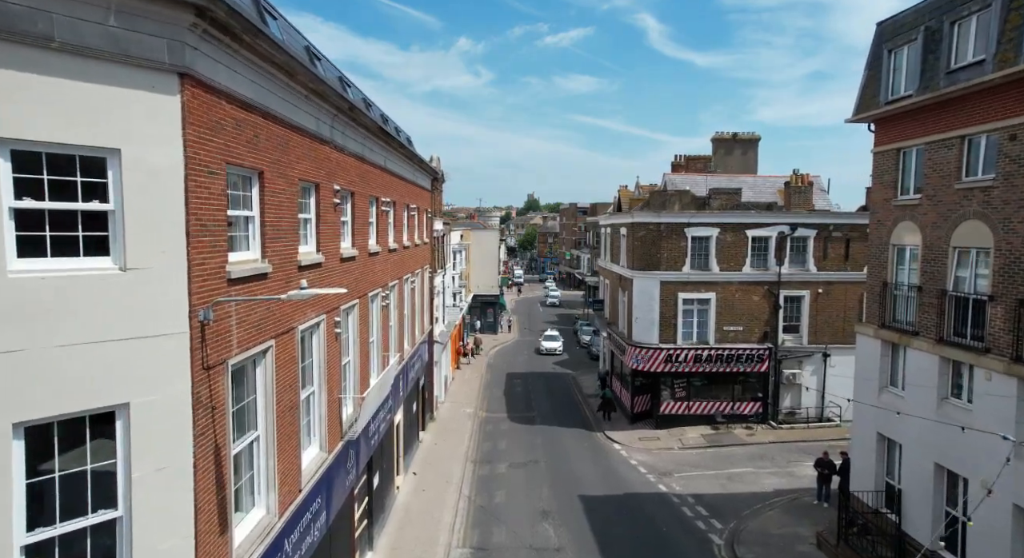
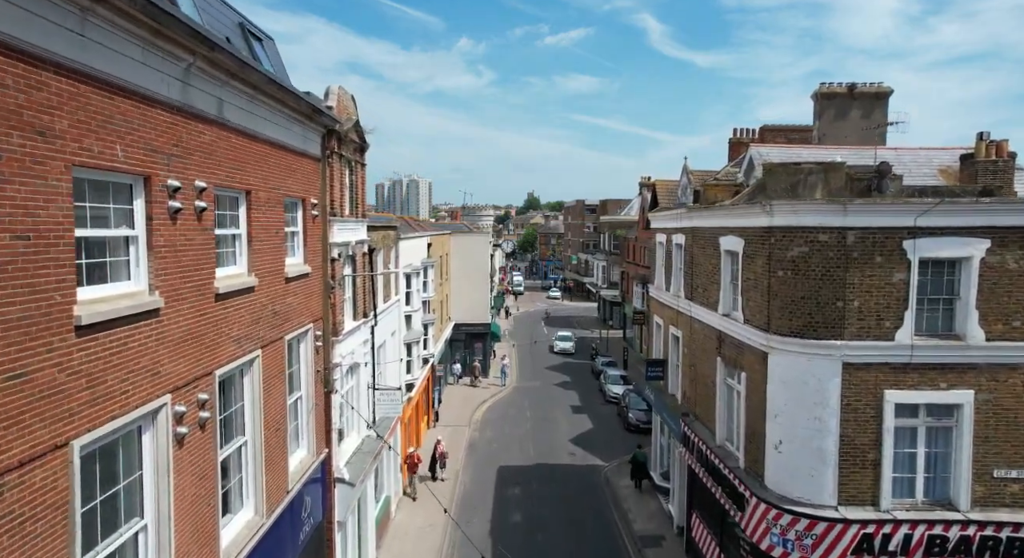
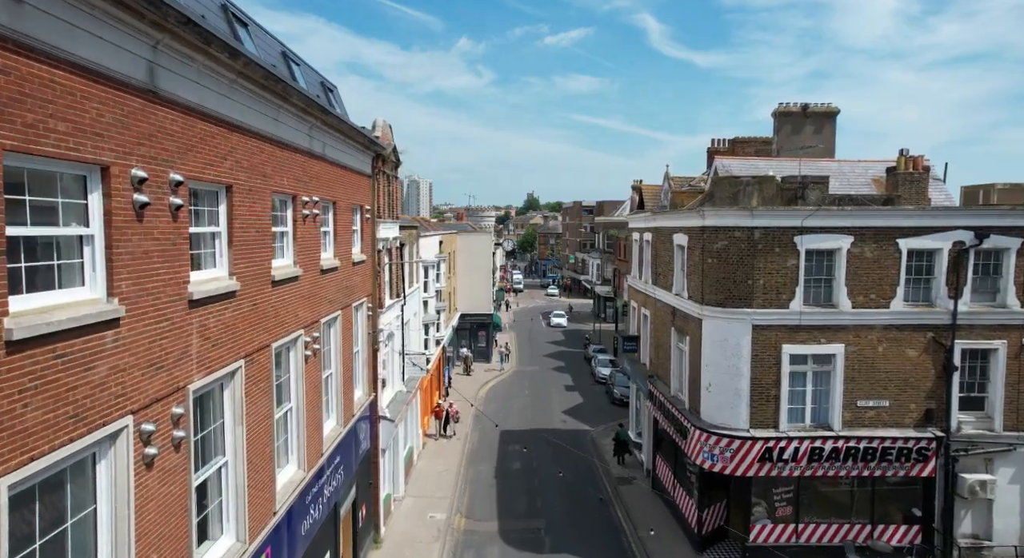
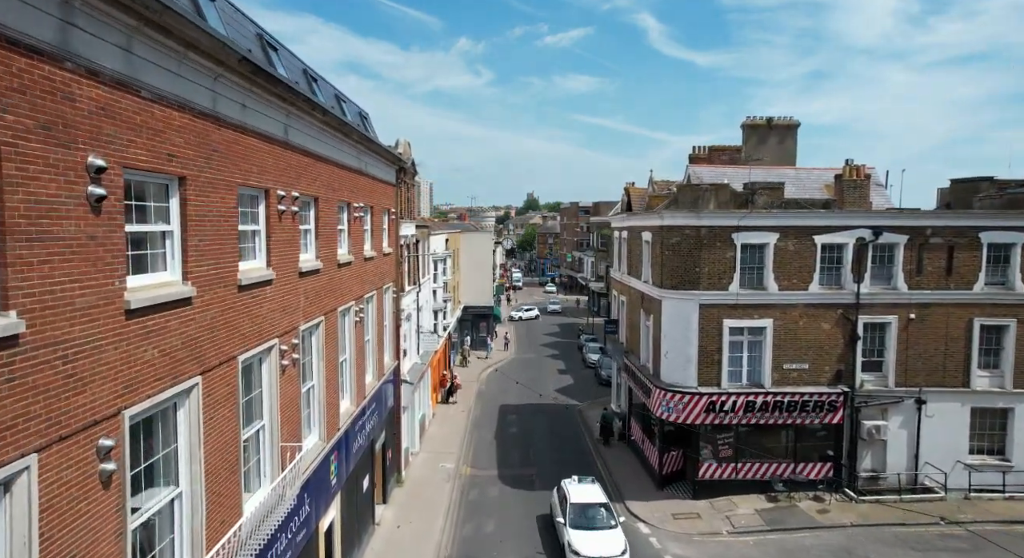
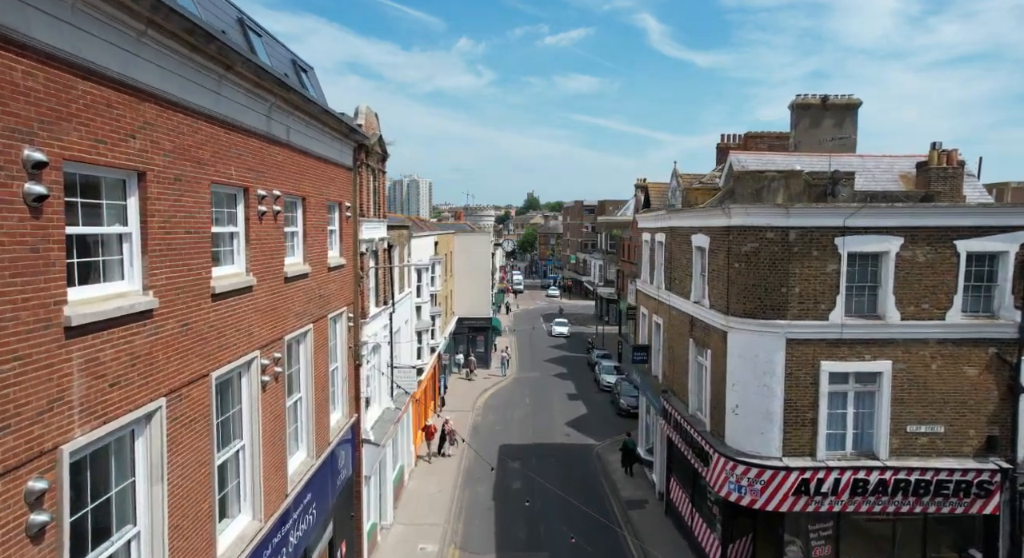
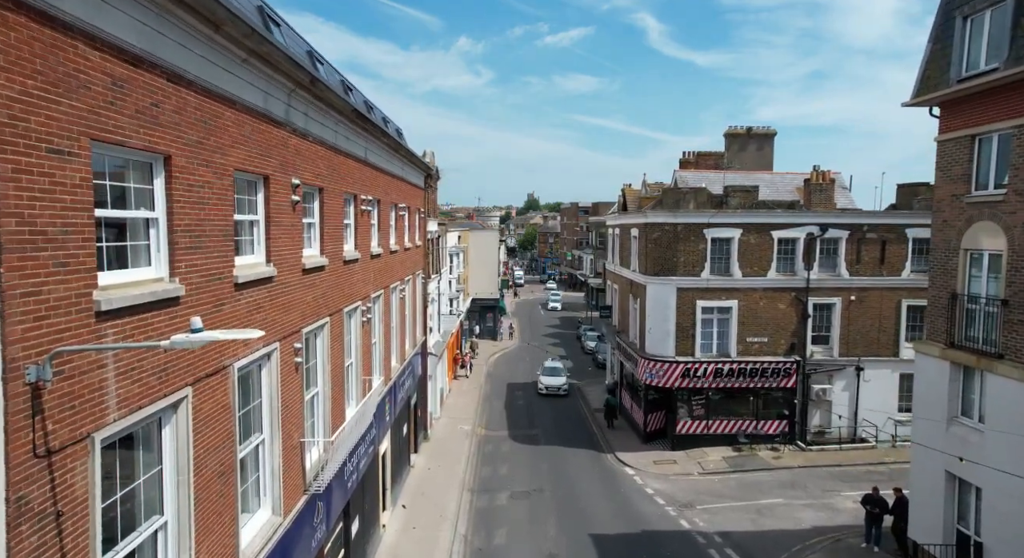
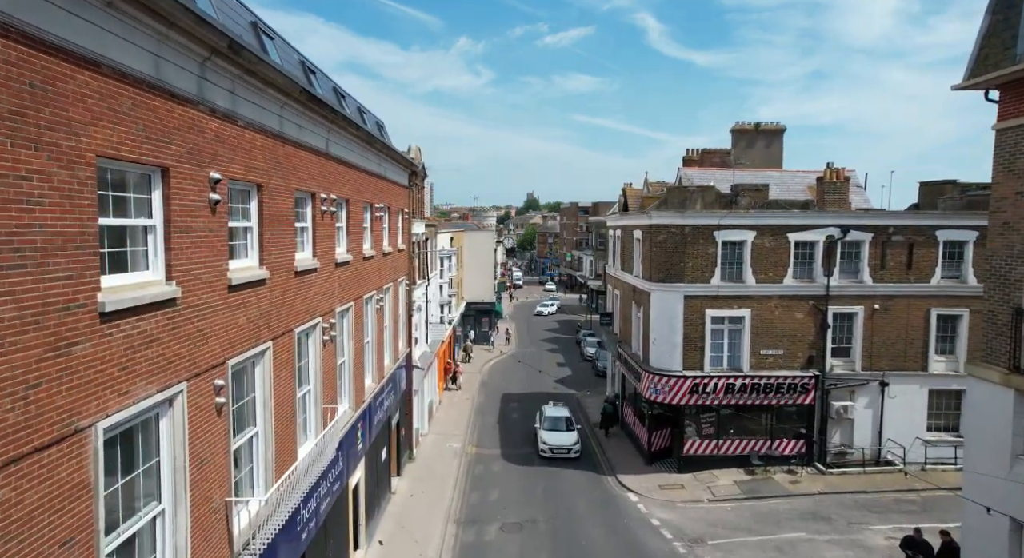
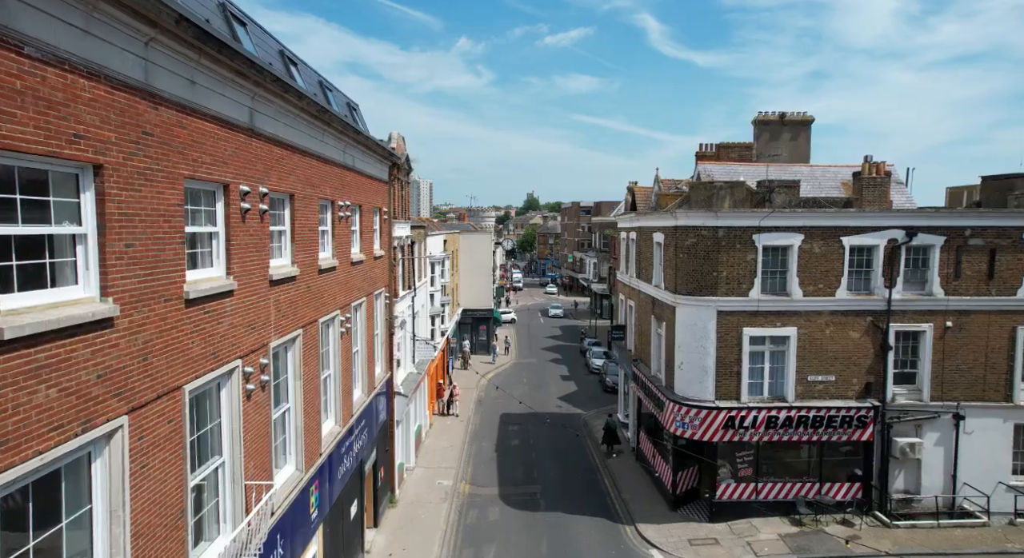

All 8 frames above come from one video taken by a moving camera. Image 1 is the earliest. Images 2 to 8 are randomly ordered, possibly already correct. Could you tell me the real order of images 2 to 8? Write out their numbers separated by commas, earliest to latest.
6, 7, 4, 8, 3, 5, 2
